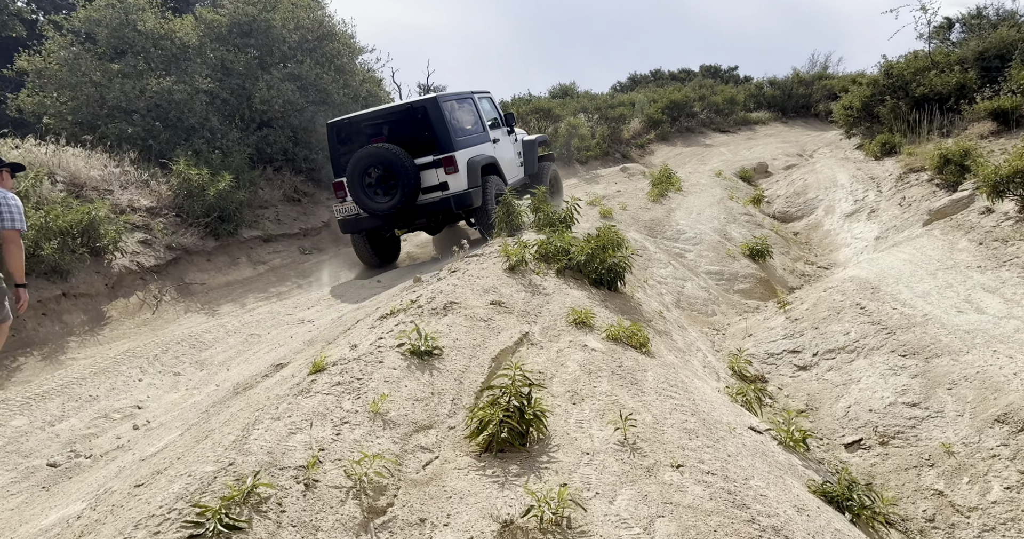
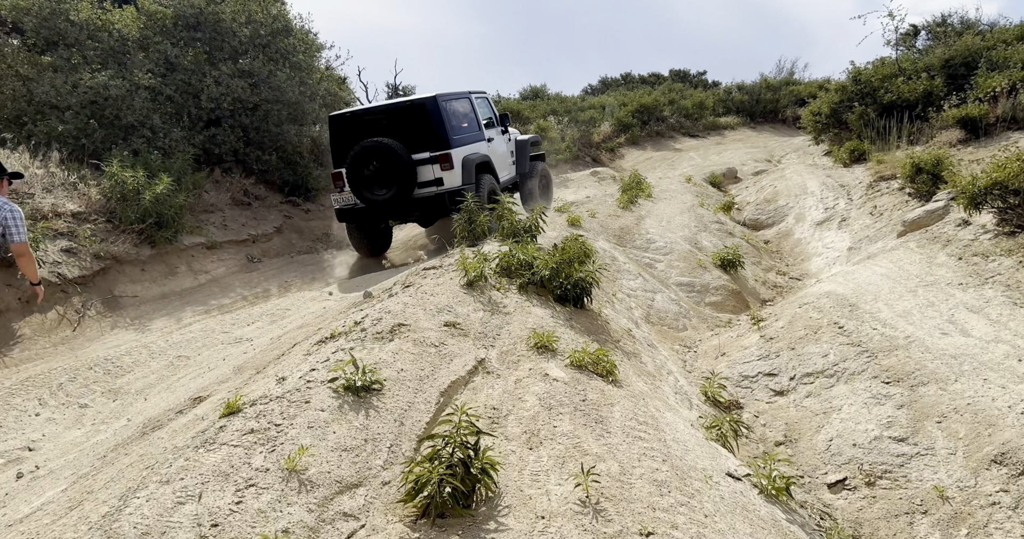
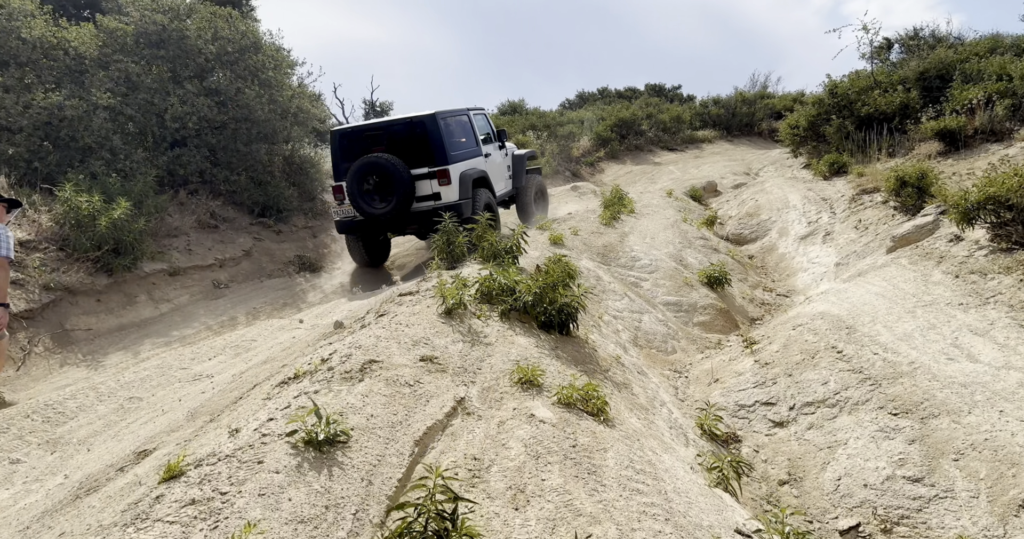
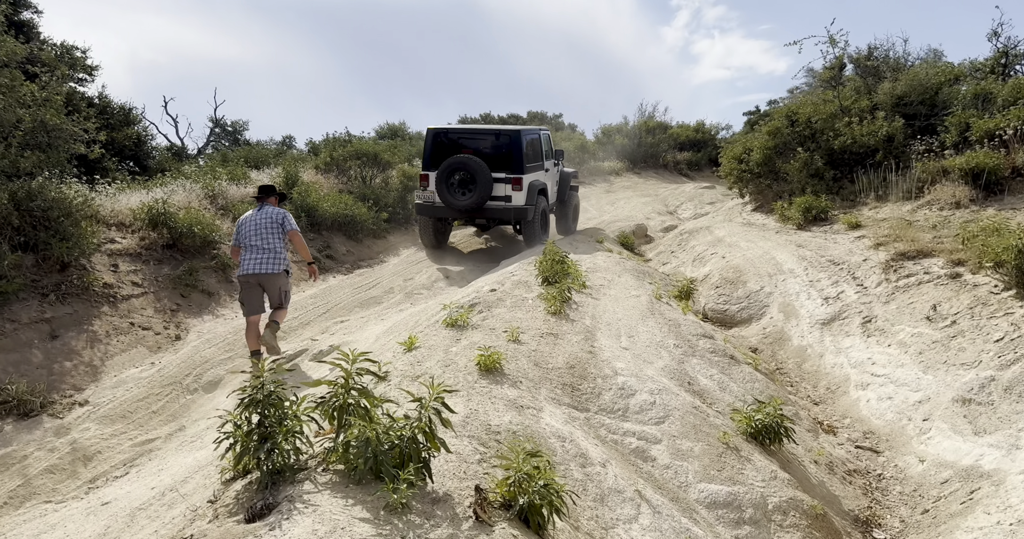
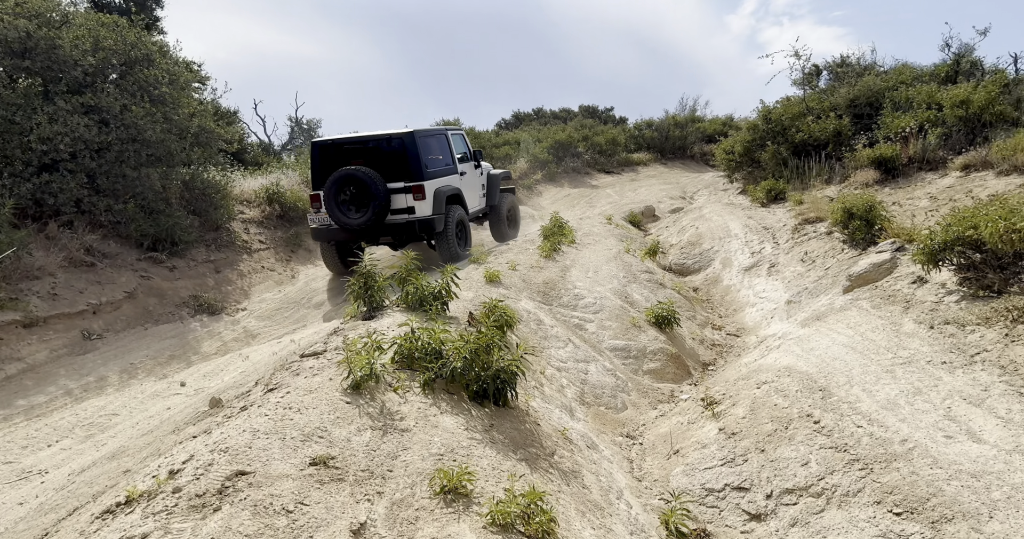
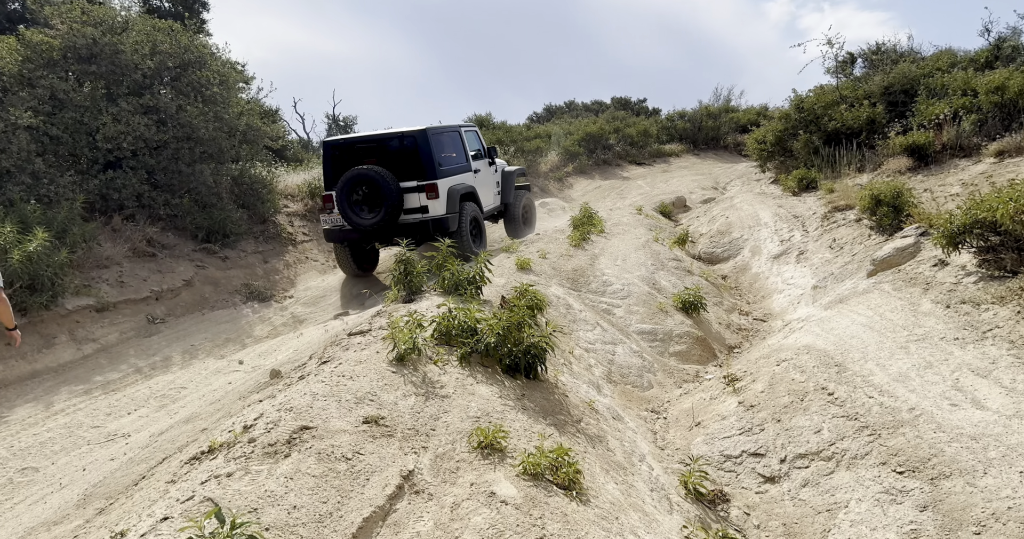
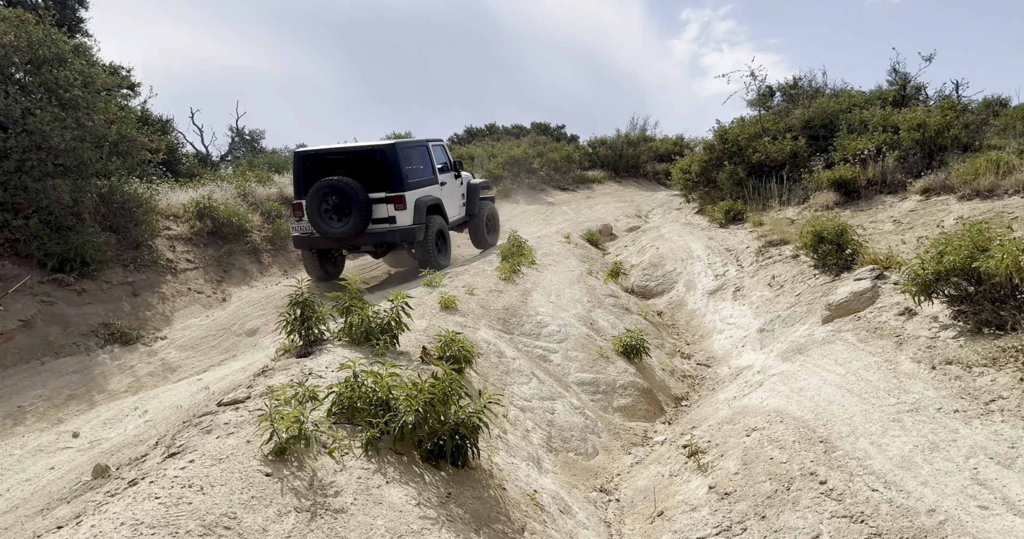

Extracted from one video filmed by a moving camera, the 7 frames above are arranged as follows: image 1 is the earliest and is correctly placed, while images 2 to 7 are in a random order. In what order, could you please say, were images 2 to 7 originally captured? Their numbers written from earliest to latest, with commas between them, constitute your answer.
2, 3, 6, 5, 7, 4
